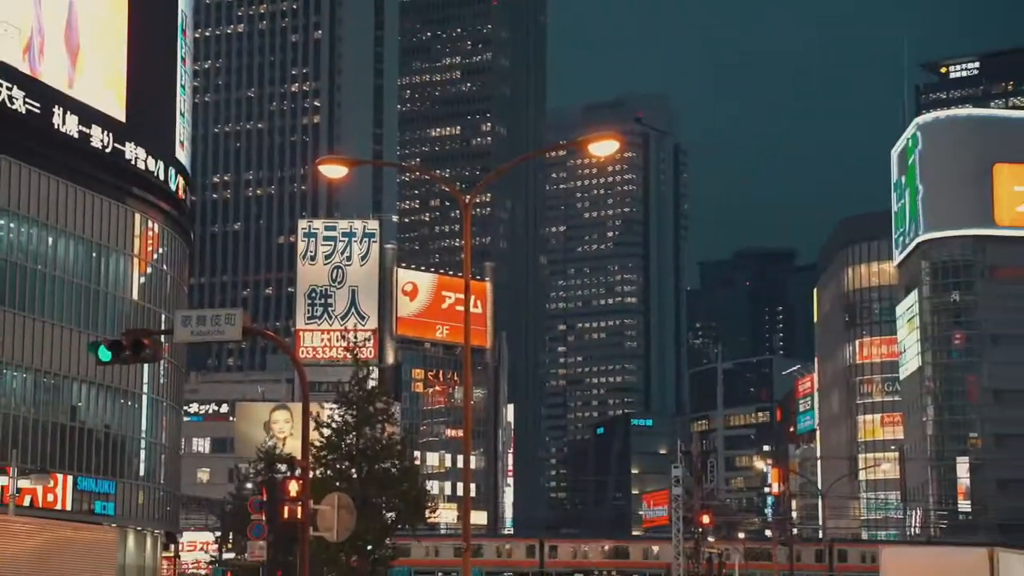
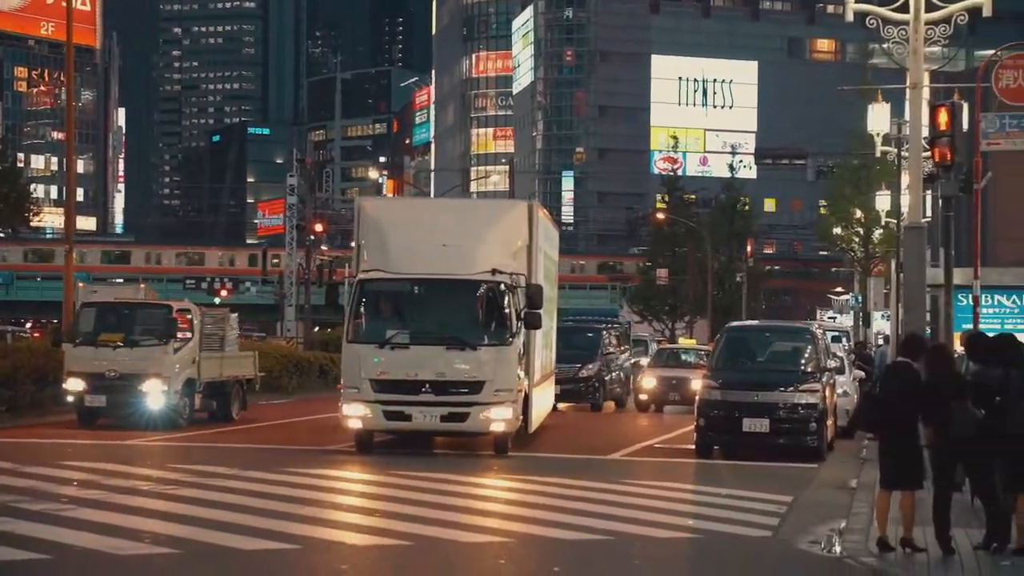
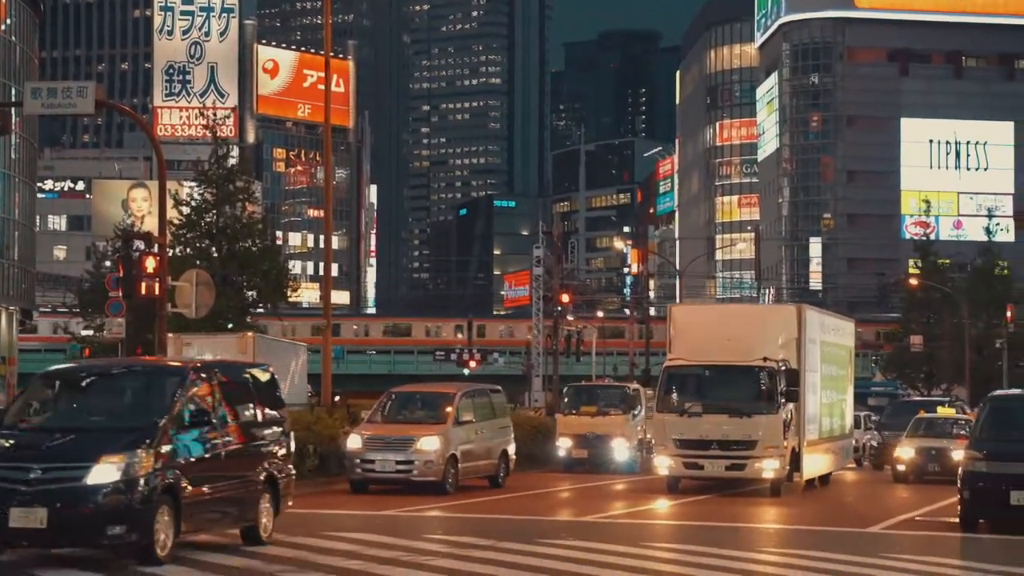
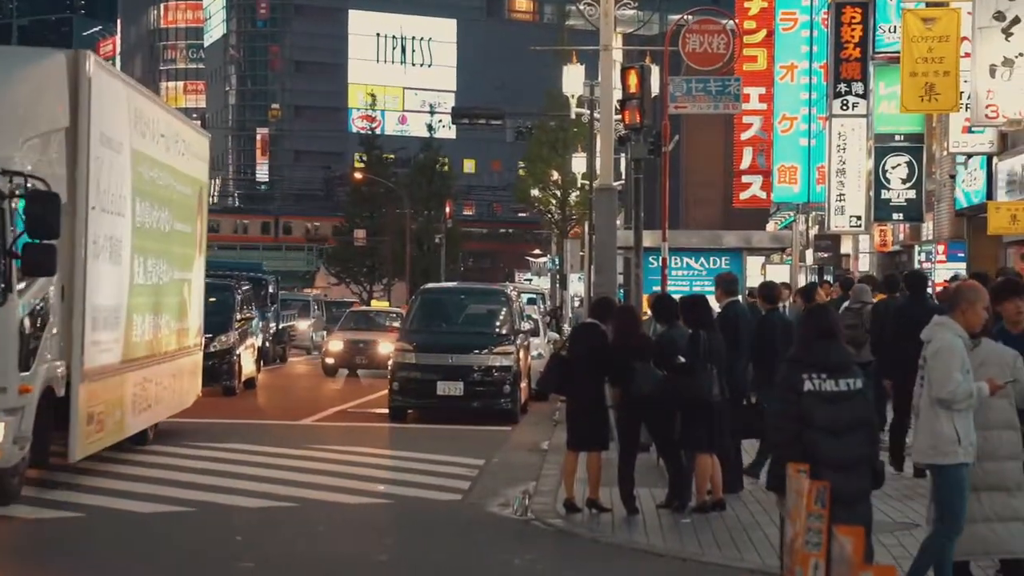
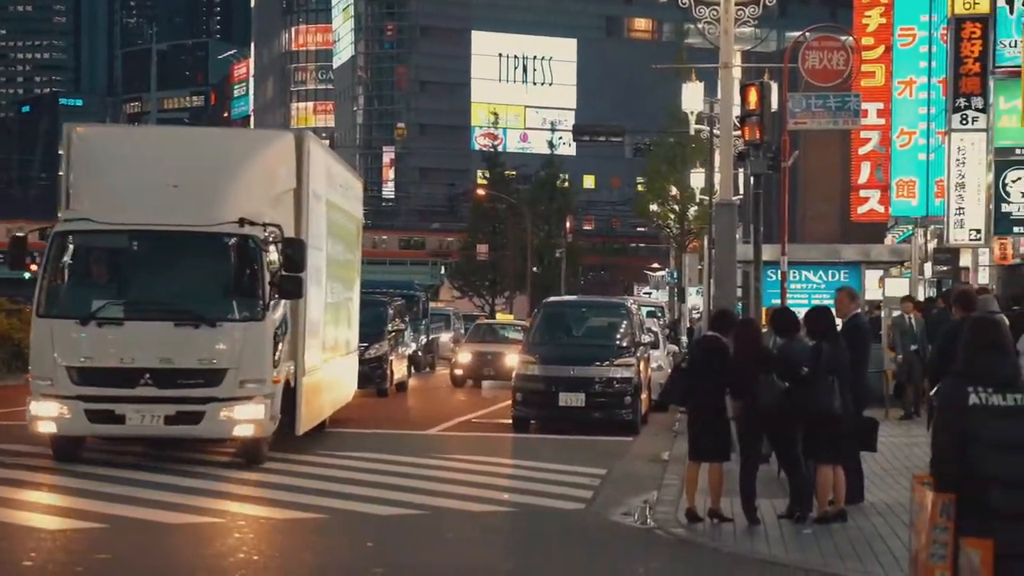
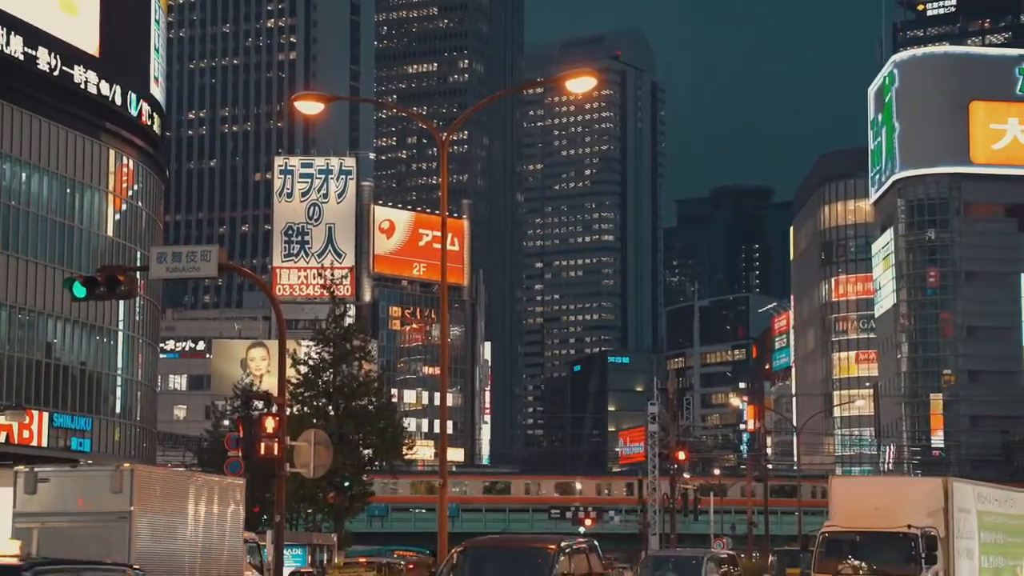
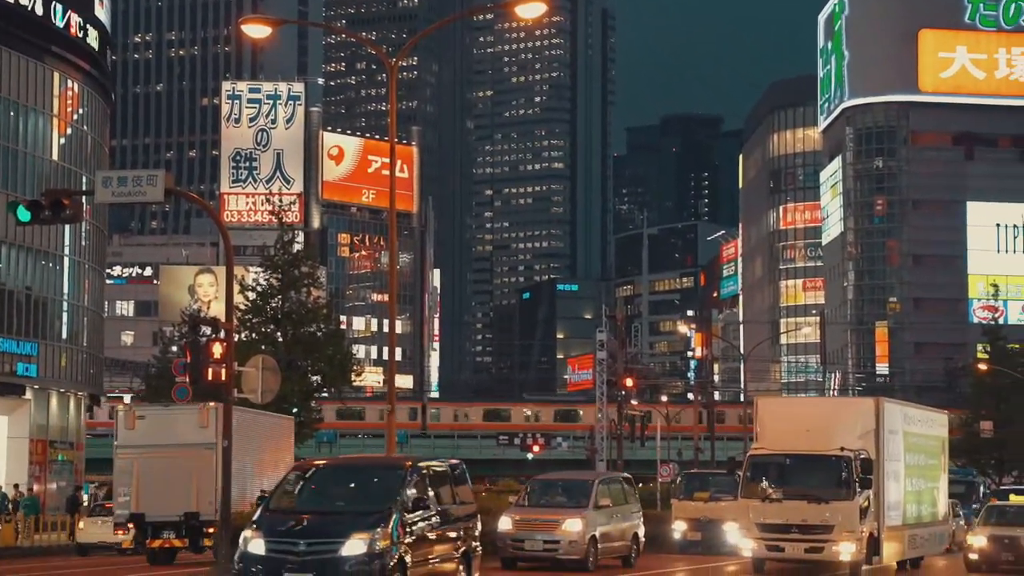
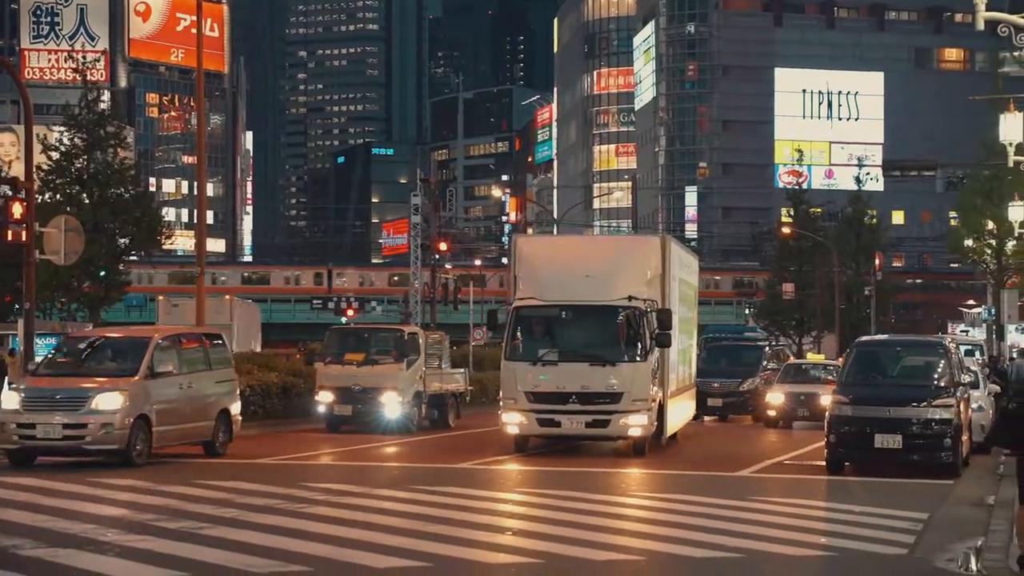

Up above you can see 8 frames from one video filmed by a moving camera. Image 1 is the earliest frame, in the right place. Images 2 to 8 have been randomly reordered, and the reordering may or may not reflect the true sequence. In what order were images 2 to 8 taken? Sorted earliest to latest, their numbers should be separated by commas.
6, 7, 3, 8, 2, 5, 4
